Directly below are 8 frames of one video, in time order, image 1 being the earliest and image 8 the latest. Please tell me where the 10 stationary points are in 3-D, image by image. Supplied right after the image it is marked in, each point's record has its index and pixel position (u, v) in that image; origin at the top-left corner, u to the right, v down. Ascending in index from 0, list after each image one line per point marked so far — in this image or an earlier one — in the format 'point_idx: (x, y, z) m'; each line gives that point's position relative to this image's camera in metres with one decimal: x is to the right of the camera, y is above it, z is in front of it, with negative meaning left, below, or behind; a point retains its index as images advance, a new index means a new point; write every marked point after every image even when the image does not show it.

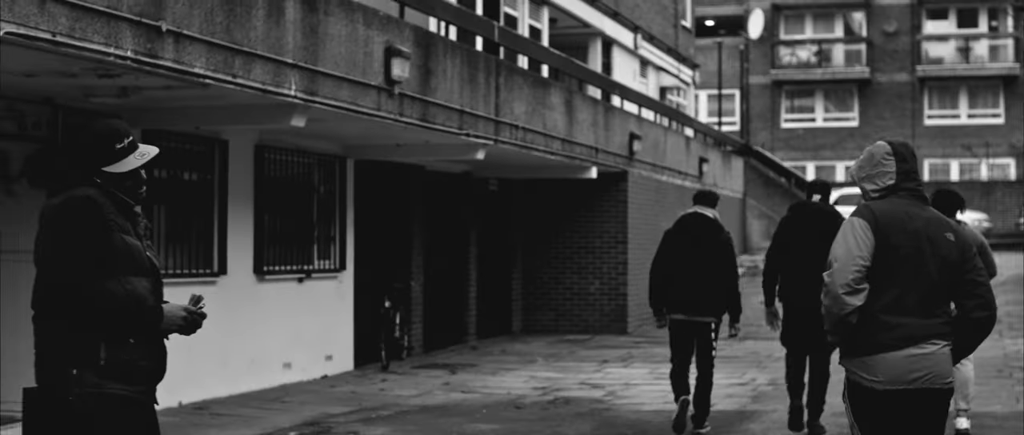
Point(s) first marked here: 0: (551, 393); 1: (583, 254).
0: (+0.3, -1.2, +12.5) m
1: (+0.7, -0.4, +19.1) m
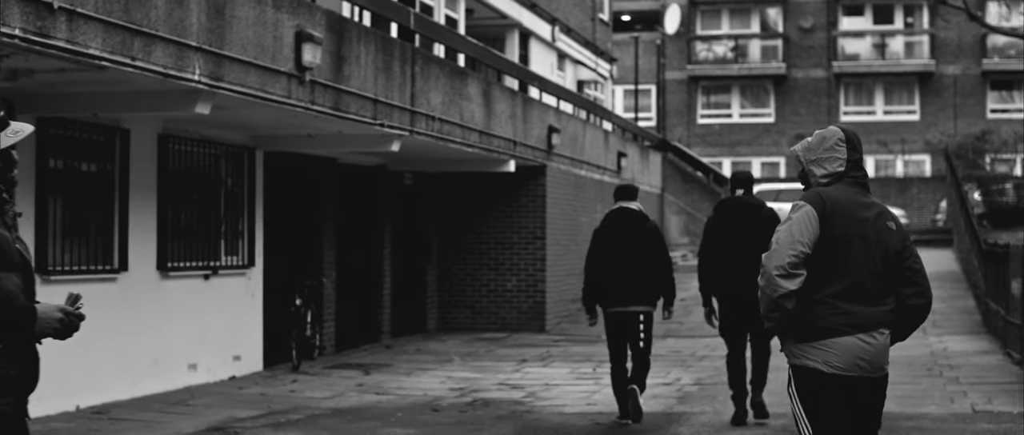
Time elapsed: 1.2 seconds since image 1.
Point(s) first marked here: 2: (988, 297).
0: (-0.3, -1.1, +12.0) m
1: (-0.1, -0.3, +18.6) m
2: (+4.5, -0.8, +17.9) m
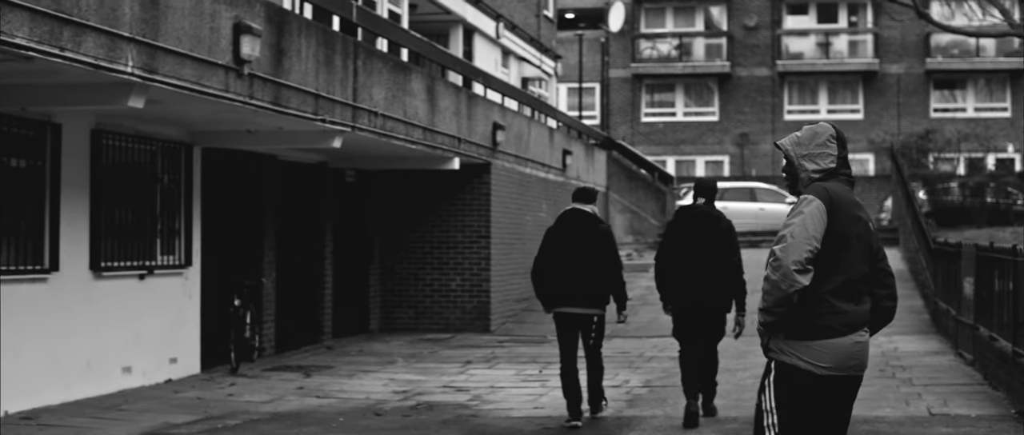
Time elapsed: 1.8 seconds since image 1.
0: (-0.6, -1.1, +11.7) m
1: (-0.7, -0.3, +18.3) m
2: (+4.0, -0.7, +17.7) m
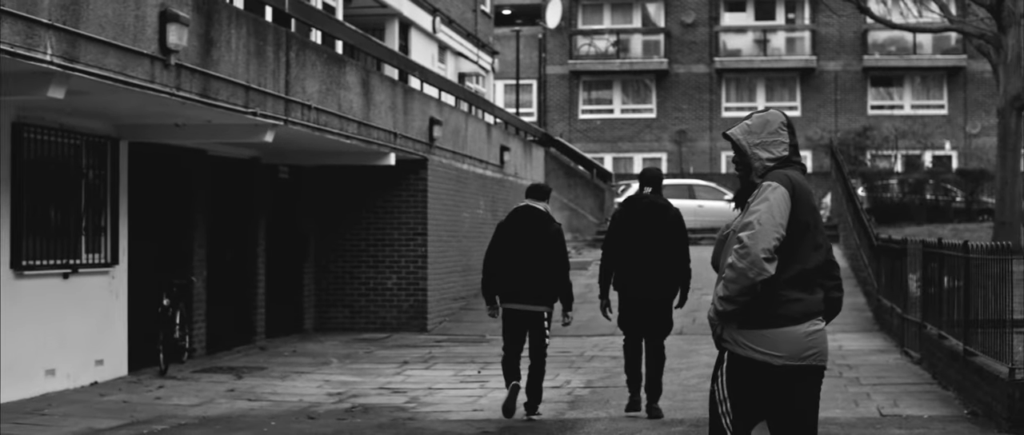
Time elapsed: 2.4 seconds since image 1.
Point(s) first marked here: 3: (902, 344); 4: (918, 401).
0: (-1.0, -1.1, +11.3) m
1: (-1.3, -0.3, +17.9) m
2: (+3.4, -0.7, +17.5) m
3: (+3.0, -1.0, +14.4) m
4: (+2.3, -1.0, +10.6) m
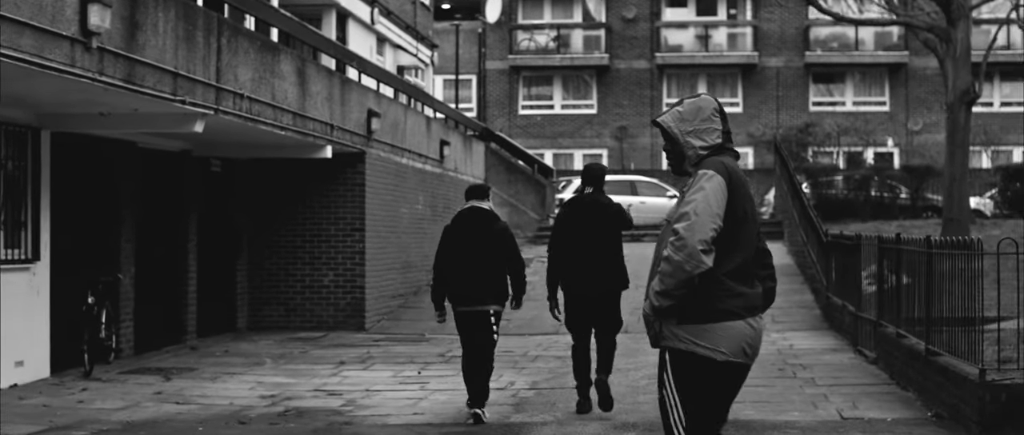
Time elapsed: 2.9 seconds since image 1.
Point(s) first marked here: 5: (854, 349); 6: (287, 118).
0: (-1.3, -1.1, +10.8) m
1: (-1.8, -0.2, +17.4) m
2: (+2.9, -0.7, +17.1) m
3: (+2.6, -0.9, +14.0) m
4: (+2.0, -1.0, +10.2) m
5: (+2.5, -1.0, +14.0) m
6: (-1.7, +0.7, +13.9) m
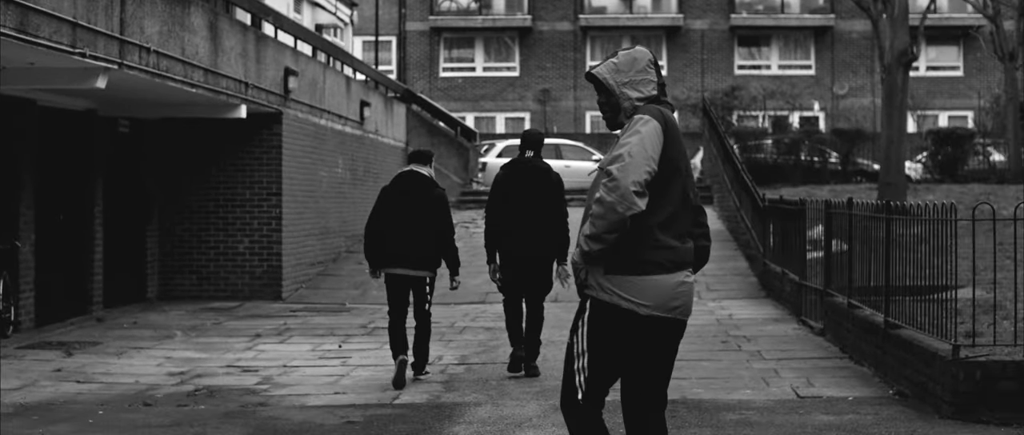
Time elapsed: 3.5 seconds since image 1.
0: (-1.7, -0.9, +10.0) m
1: (-2.5, +0.1, +16.5) m
2: (+2.2, -0.4, +16.4) m
3: (+2.0, -0.7, +13.4) m
4: (+1.6, -0.8, +9.5) m
5: (+2.0, -0.7, +13.3) m
6: (-2.2, +1.0, +13.1) m
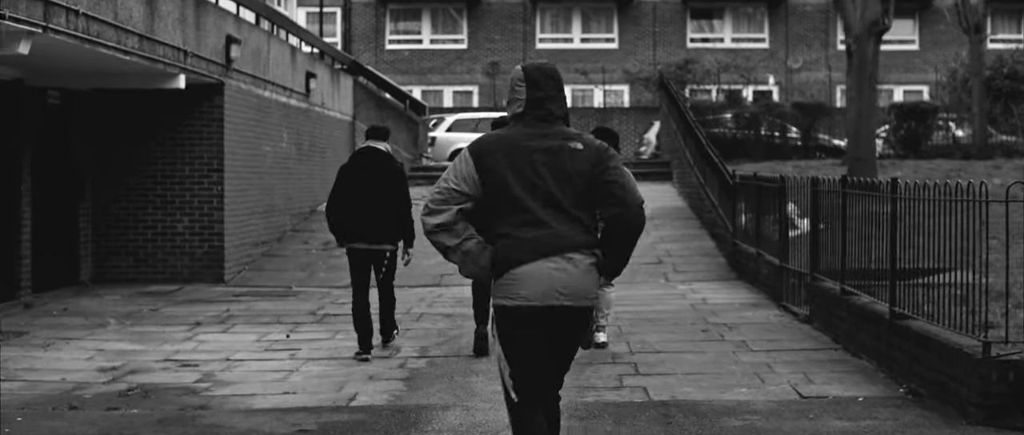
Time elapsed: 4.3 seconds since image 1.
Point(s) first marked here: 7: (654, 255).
0: (-1.9, -0.8, +9.0) m
1: (-2.8, +0.3, +15.5) m
2: (+1.9, -0.2, +15.6) m
3: (+1.8, -0.5, +12.5) m
4: (+1.5, -0.7, +8.6) m
5: (+1.8, -0.6, +12.5) m
6: (-2.4, +1.1, +12.1) m
7: (+1.3, -0.3, +17.2) m
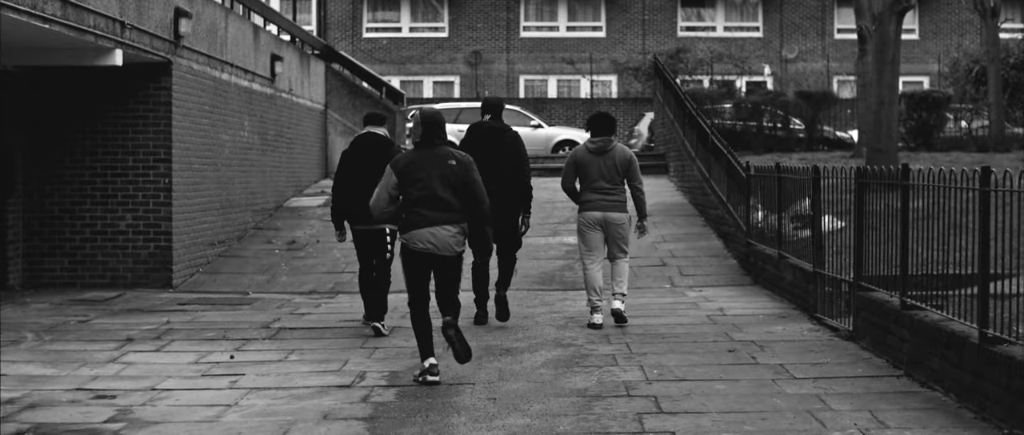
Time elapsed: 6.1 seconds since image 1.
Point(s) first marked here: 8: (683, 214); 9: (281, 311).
0: (-1.9, -0.8, +7.2) m
1: (-2.9, +0.3, +13.7) m
2: (+1.8, -0.1, +13.8) m
3: (+1.7, -0.5, +10.8) m
4: (+1.4, -0.7, +6.9) m
5: (+1.7, -0.6, +10.7) m
6: (-2.5, +1.1, +10.3) m
7: (+1.2, -0.3, +15.4) m
8: (+1.7, +0.1, +18.6) m
9: (-1.4, -0.6, +11.6) m
